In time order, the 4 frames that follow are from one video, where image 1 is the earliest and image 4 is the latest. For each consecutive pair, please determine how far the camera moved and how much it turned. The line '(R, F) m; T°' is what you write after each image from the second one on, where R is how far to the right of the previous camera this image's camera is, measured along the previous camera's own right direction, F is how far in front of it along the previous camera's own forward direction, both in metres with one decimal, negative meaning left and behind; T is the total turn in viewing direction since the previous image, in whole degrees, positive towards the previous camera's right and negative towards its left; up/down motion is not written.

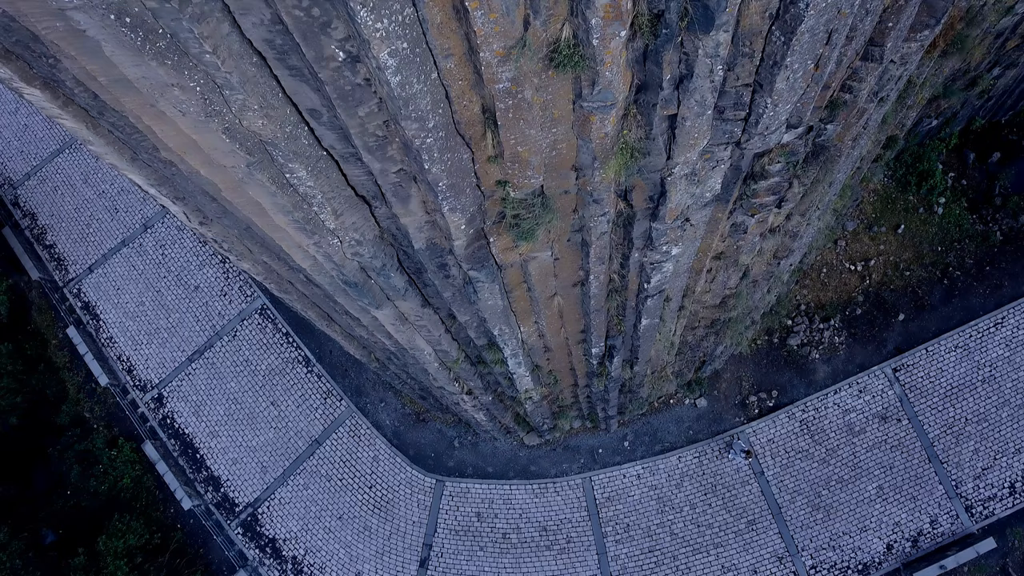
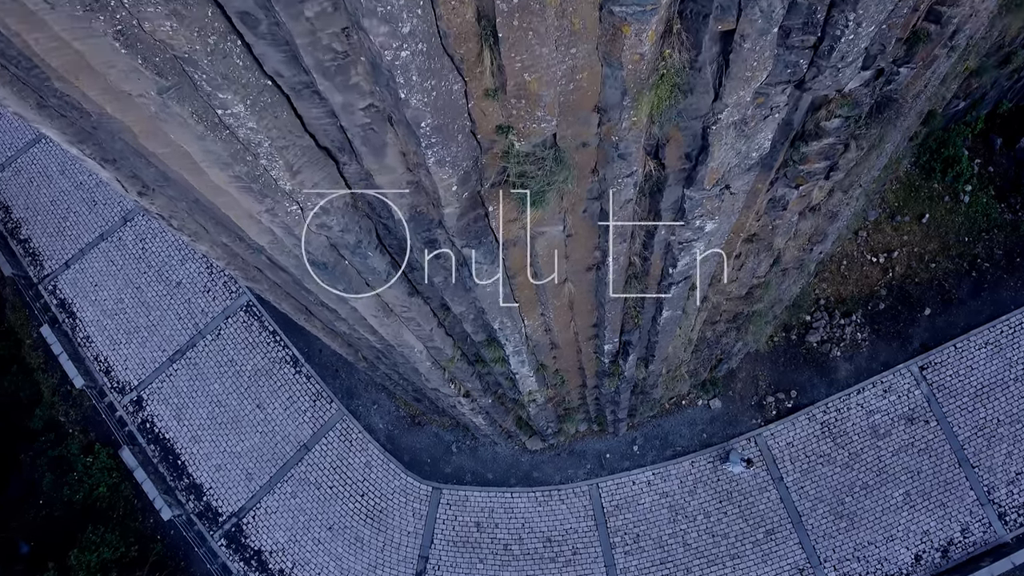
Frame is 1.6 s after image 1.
(0.0, +0.8) m; 0°
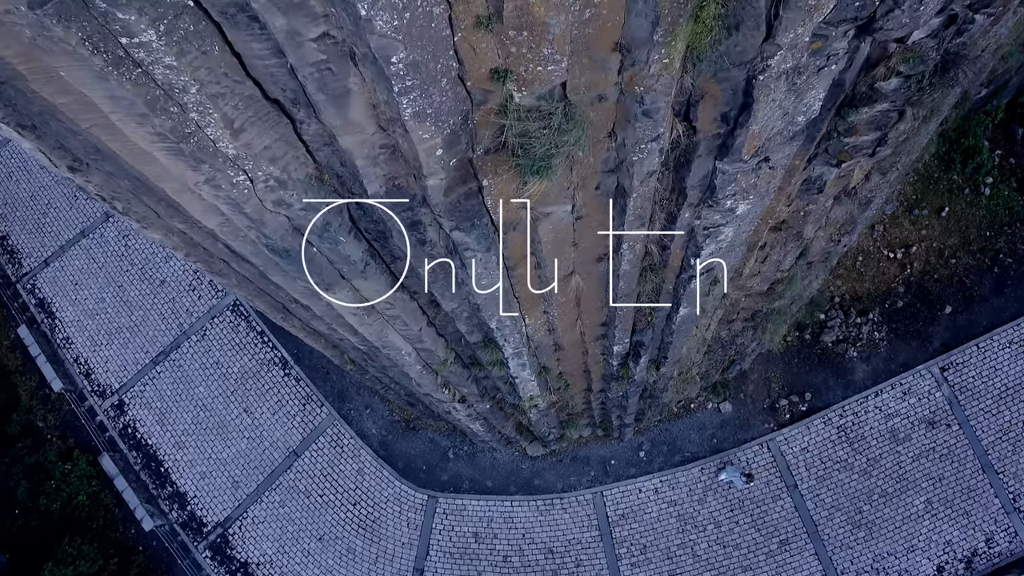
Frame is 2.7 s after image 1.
(0.0, +0.6) m; 0°
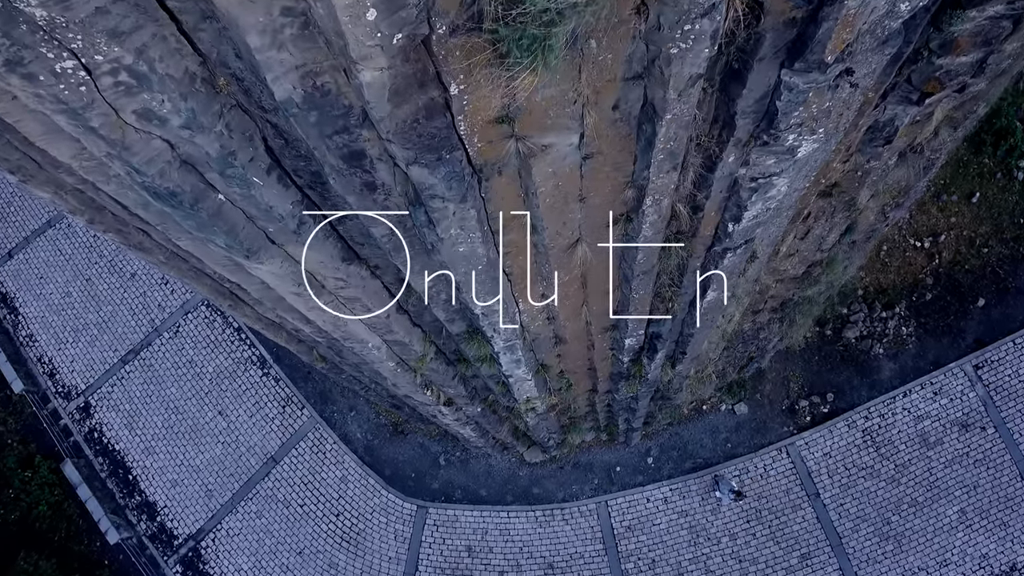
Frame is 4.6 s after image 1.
(+0.1, +0.9) m; 0°
